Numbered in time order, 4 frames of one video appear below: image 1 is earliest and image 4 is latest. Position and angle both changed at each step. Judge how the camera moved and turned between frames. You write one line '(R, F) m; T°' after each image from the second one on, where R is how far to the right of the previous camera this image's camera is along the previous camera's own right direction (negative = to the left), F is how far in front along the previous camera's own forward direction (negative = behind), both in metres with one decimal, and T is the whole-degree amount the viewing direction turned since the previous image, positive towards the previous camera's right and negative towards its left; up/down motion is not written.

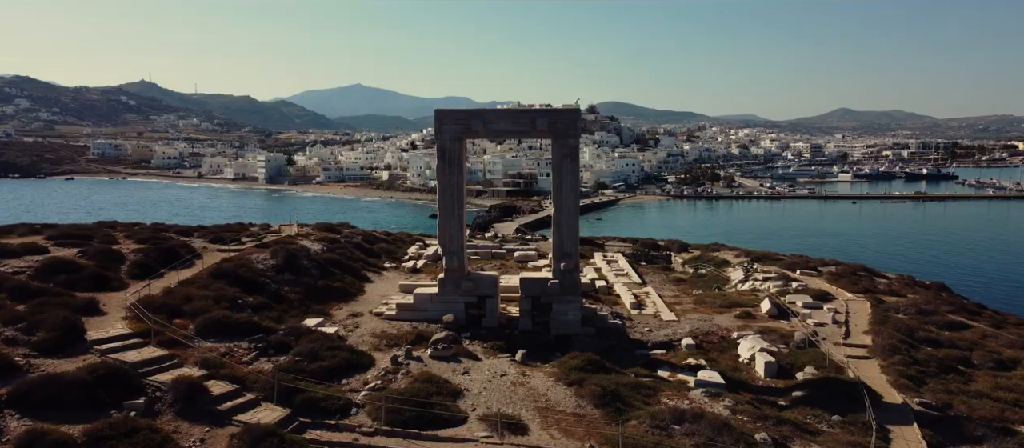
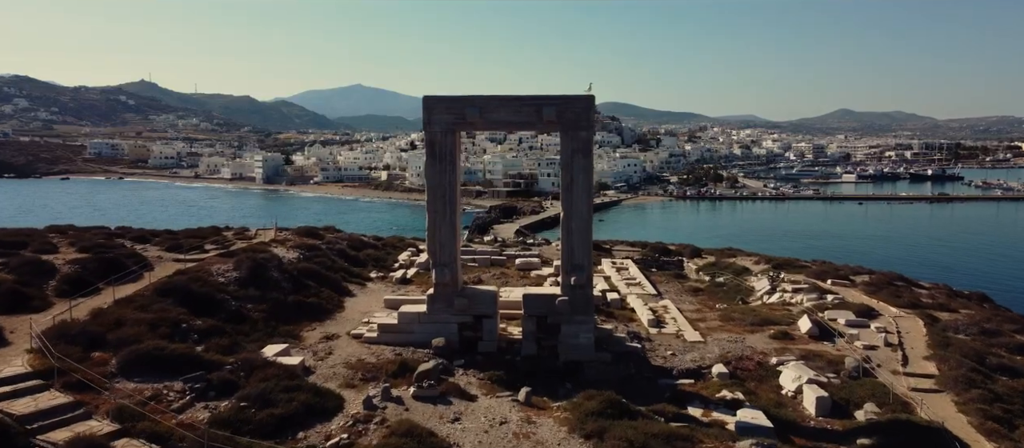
(0.0, +2.3) m; 0°
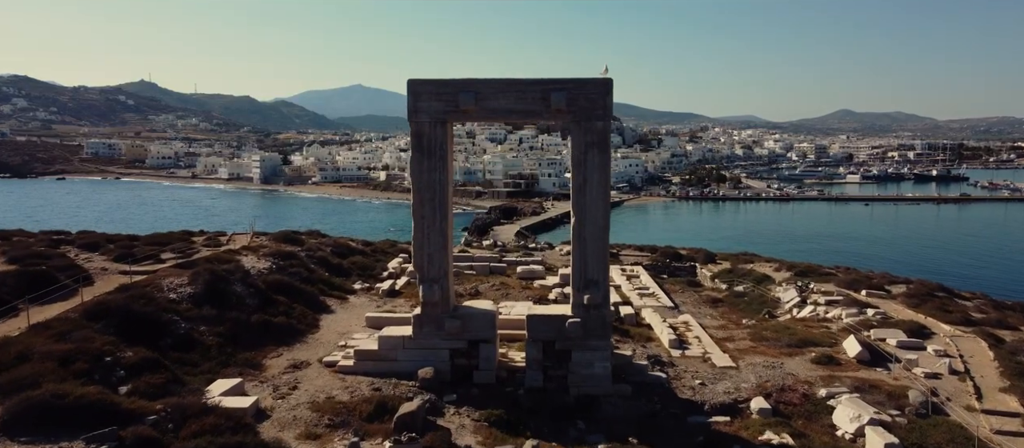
(0.0, +2.1) m; 0°
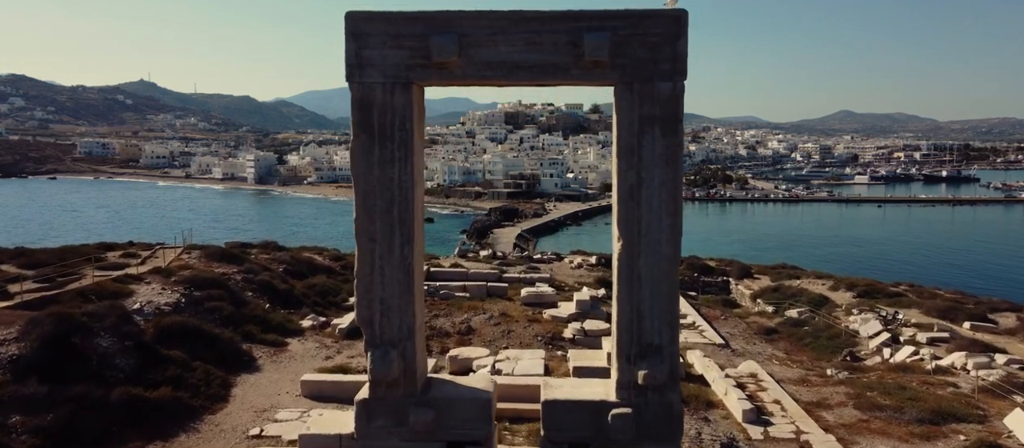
(-0.1, +4.4) m; 0°
